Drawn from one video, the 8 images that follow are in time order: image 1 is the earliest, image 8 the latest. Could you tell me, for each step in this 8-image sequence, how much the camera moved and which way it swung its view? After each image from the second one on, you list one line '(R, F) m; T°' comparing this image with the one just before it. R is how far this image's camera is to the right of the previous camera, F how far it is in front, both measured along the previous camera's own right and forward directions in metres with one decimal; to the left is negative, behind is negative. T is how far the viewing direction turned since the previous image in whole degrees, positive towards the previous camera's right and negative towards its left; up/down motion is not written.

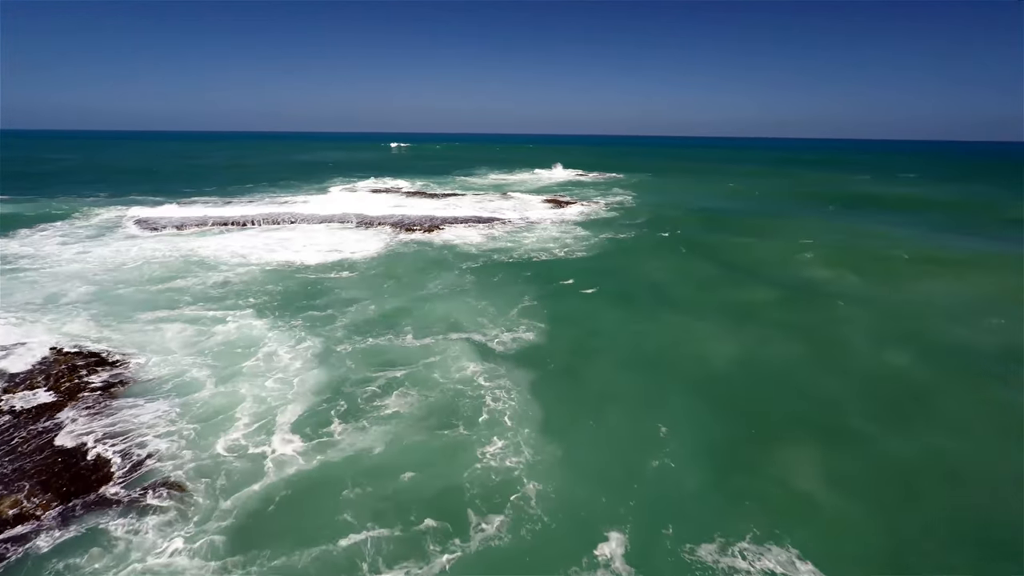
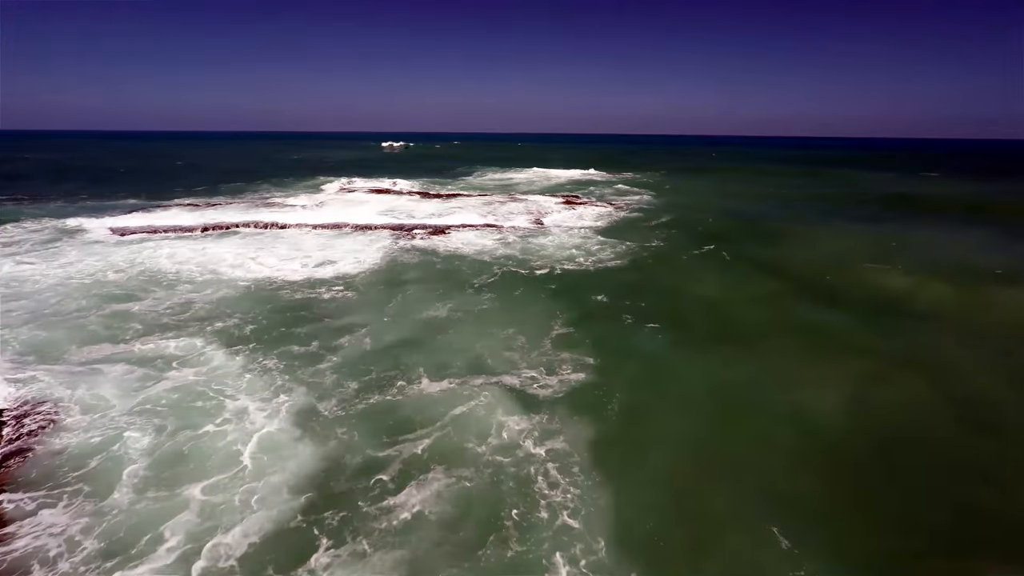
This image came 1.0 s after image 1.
(-0.6, +3.2) m; 0°
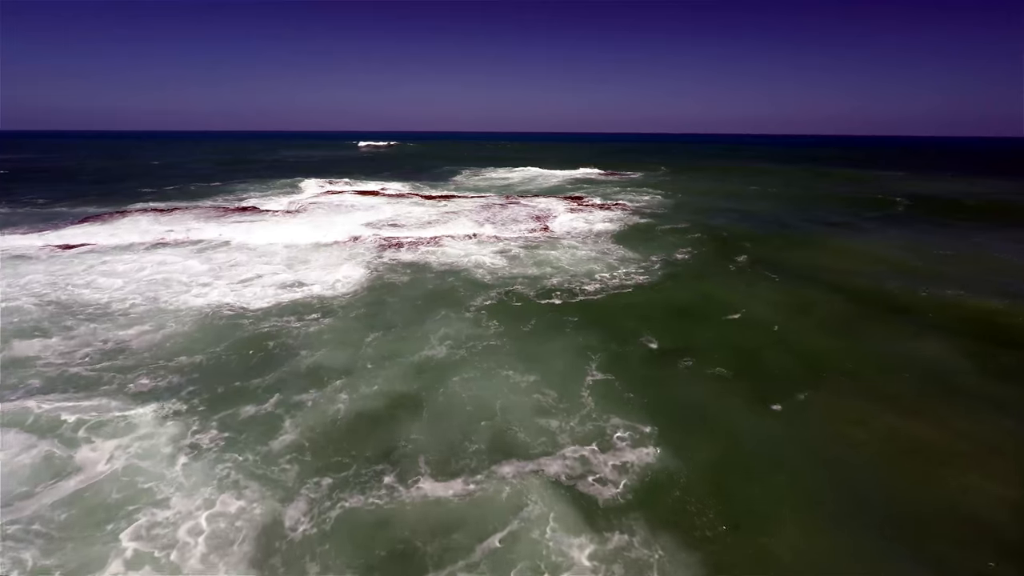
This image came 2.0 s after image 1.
(-0.6, +3.2) m; +1°
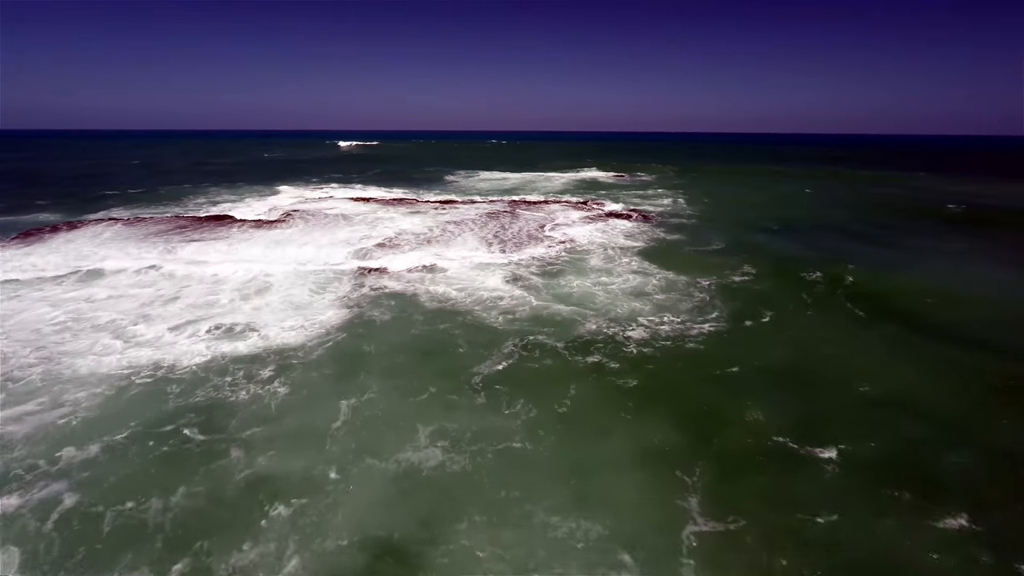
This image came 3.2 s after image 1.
(-0.5, +3.8) m; +1°
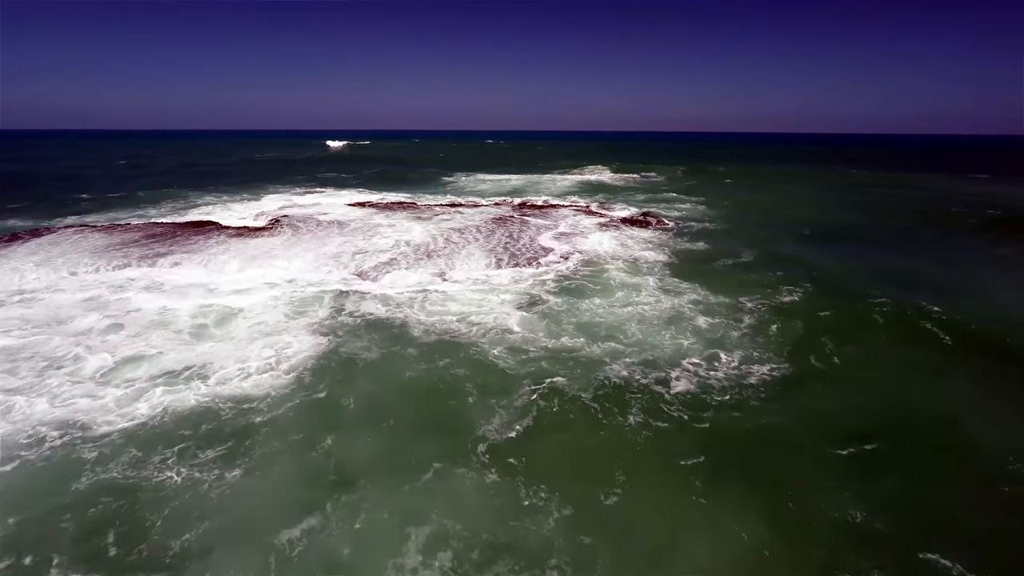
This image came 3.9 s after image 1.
(-0.2, +2.4) m; 0°
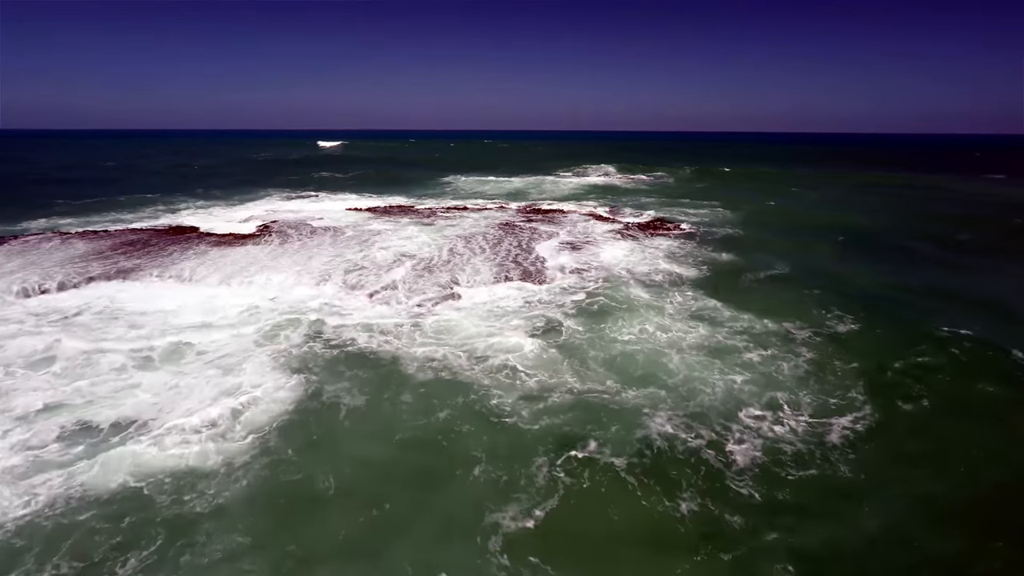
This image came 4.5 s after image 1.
(-0.2, +2.1) m; 0°
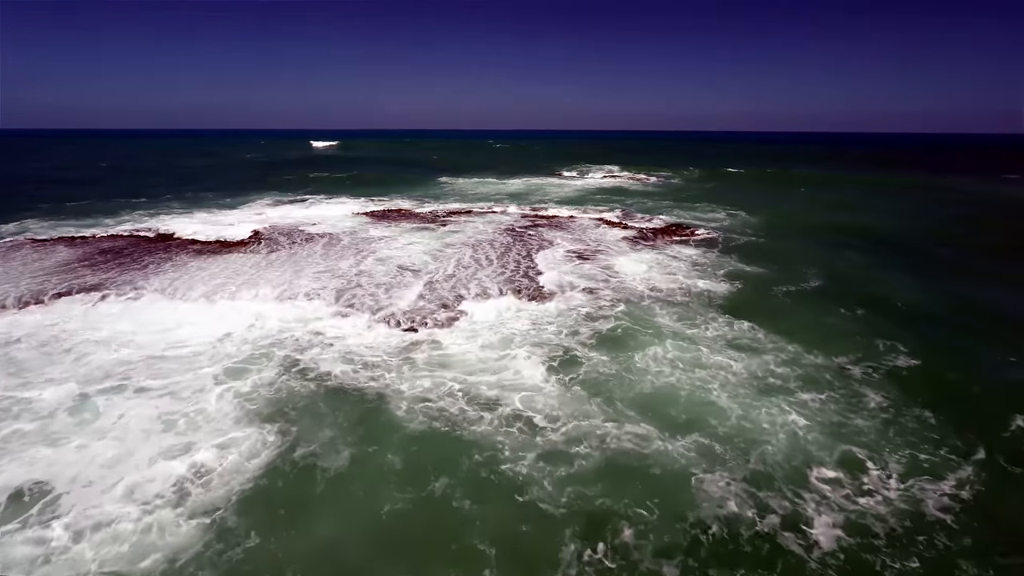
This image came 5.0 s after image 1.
(-0.2, +1.7) m; 0°
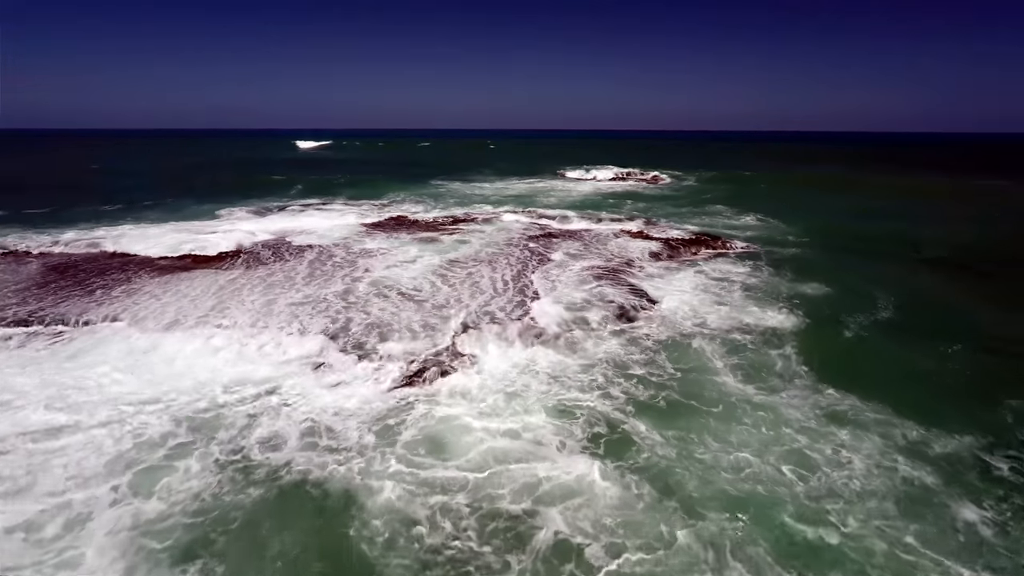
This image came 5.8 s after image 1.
(-0.3, +2.9) m; 0°
